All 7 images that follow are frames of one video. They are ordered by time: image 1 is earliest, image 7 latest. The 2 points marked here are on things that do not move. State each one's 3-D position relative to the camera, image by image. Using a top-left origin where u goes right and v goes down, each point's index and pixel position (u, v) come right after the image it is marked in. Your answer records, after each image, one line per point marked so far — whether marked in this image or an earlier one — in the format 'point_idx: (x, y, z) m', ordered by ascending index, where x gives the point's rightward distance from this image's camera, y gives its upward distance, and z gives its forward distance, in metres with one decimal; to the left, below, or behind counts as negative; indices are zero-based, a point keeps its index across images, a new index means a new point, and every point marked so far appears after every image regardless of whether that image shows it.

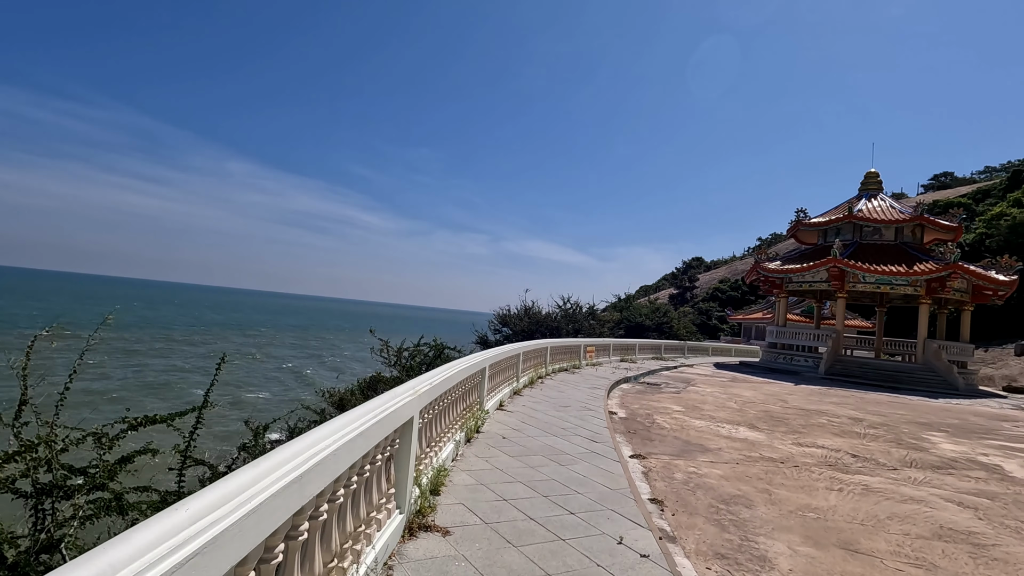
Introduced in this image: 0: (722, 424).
0: (+3.5, -2.2, +8.8) m
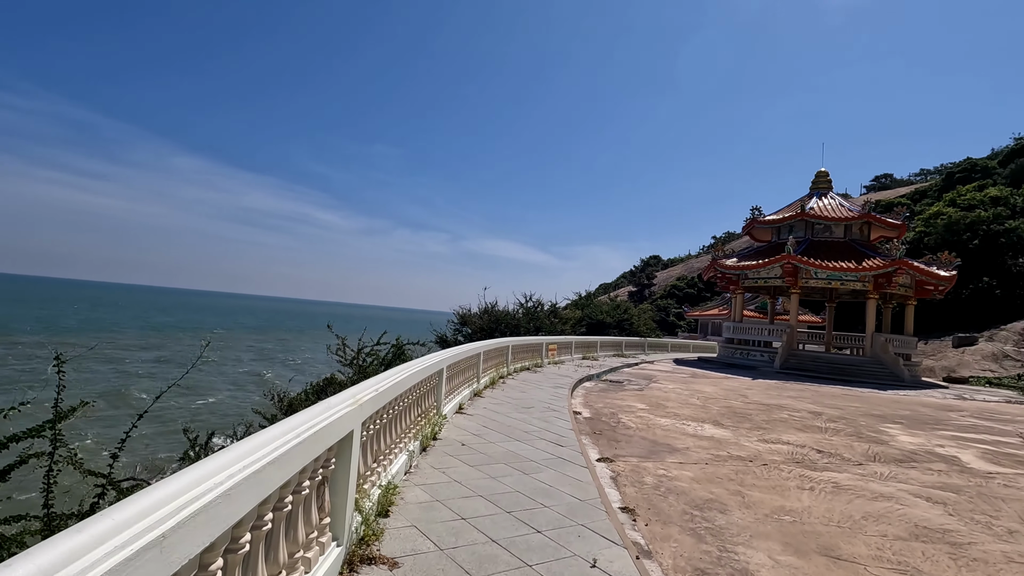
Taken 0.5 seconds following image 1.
0: (+2.8, -2.2, +8.7) m
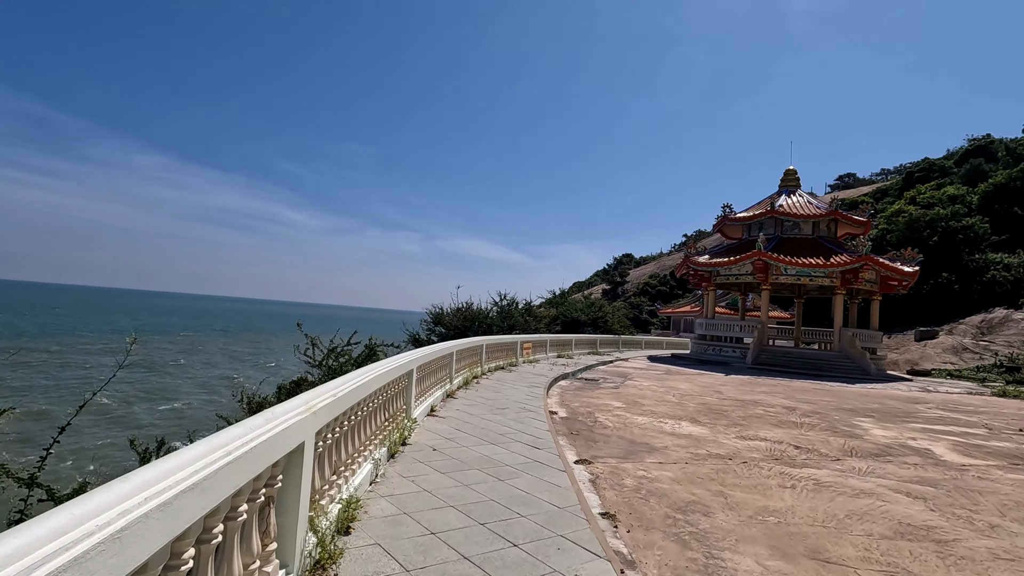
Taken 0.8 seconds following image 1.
0: (+2.4, -2.1, +8.5) m
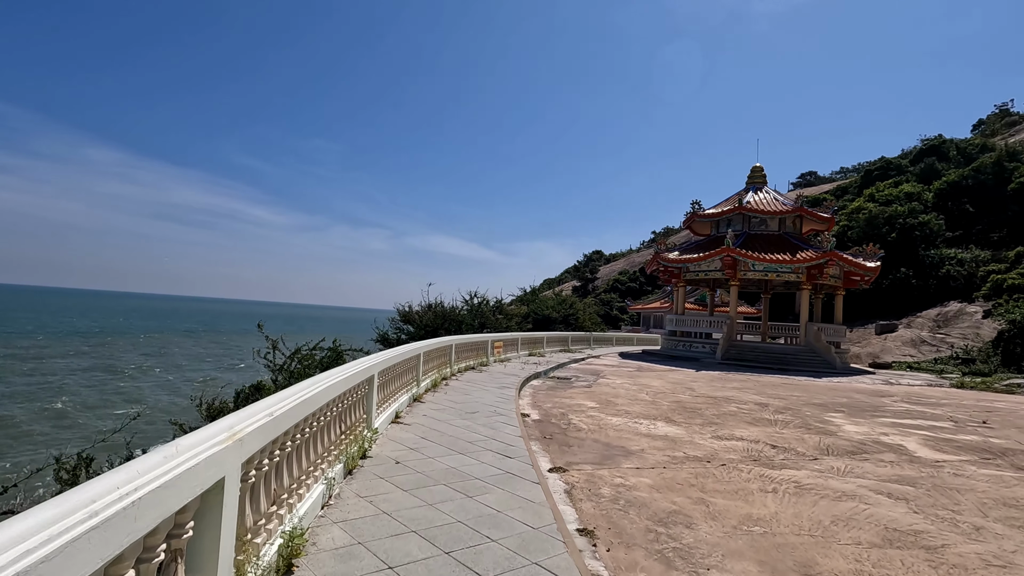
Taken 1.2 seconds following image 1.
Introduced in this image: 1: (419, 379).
0: (+2.0, -2.1, +8.3) m
1: (-1.4, -1.4, +8.2) m
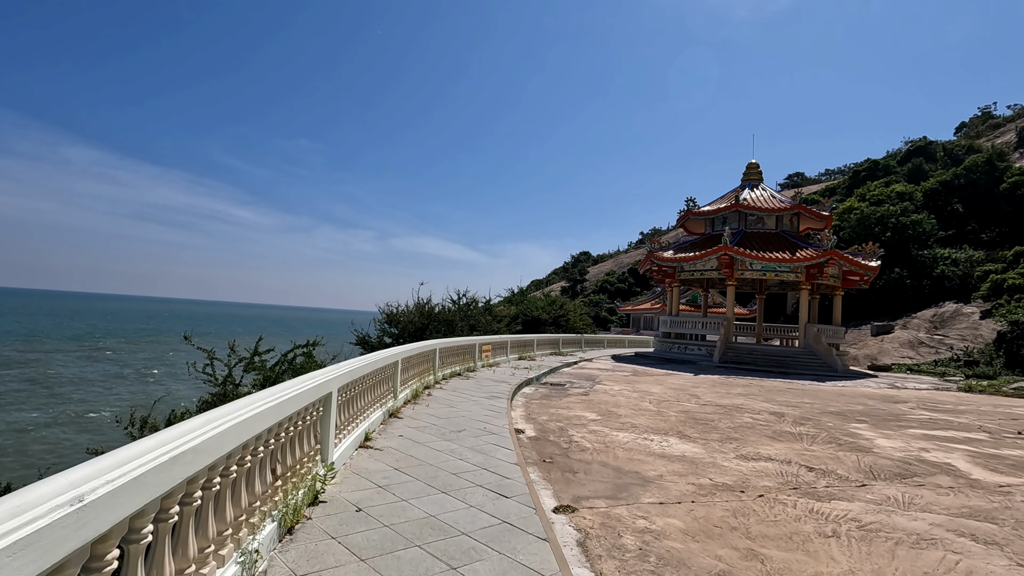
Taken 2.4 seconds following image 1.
0: (+1.9, -2.0, +7.3) m
1: (-1.5, -1.4, +7.1) m
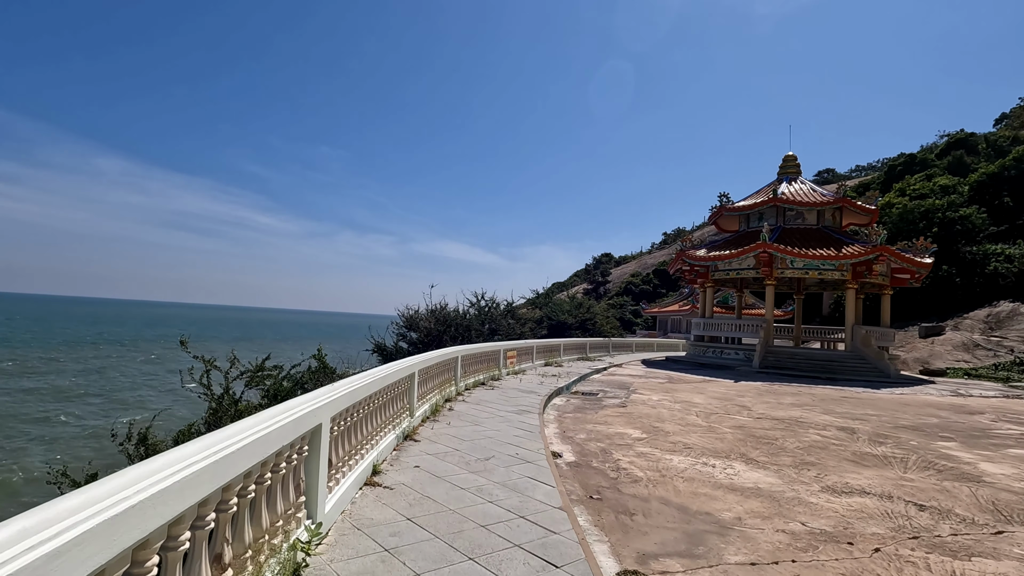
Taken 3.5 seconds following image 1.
0: (+2.3, -2.0, +6.2) m
1: (-1.1, -1.4, +6.2) m
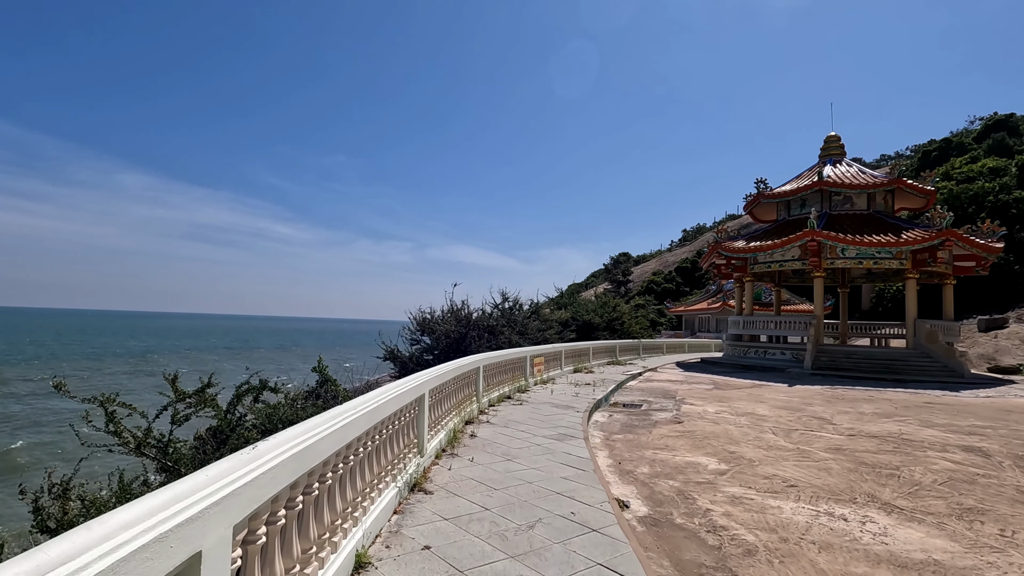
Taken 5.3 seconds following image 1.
0: (+2.7, -1.8, +4.5) m
1: (-0.8, -1.3, +4.6) m
